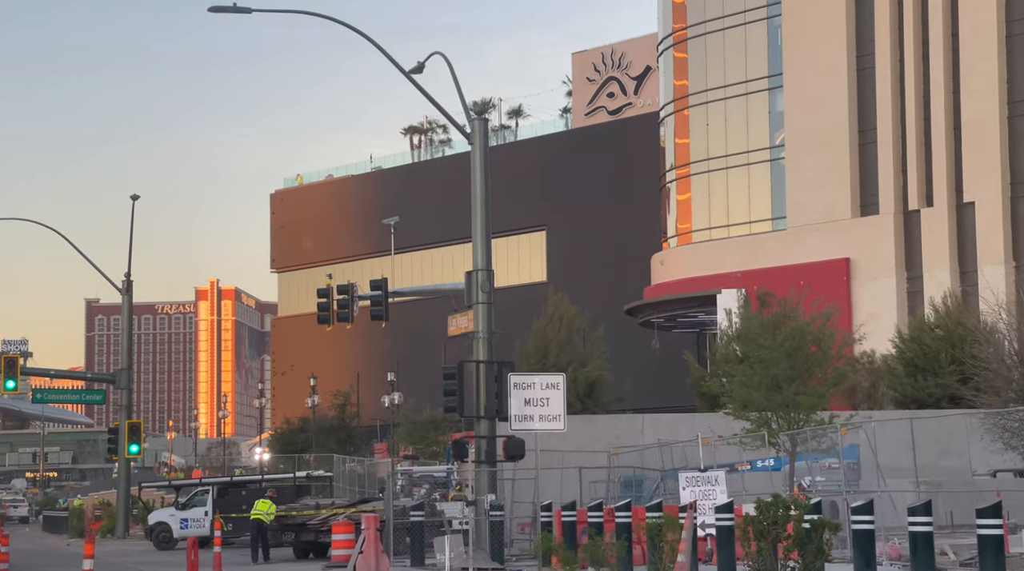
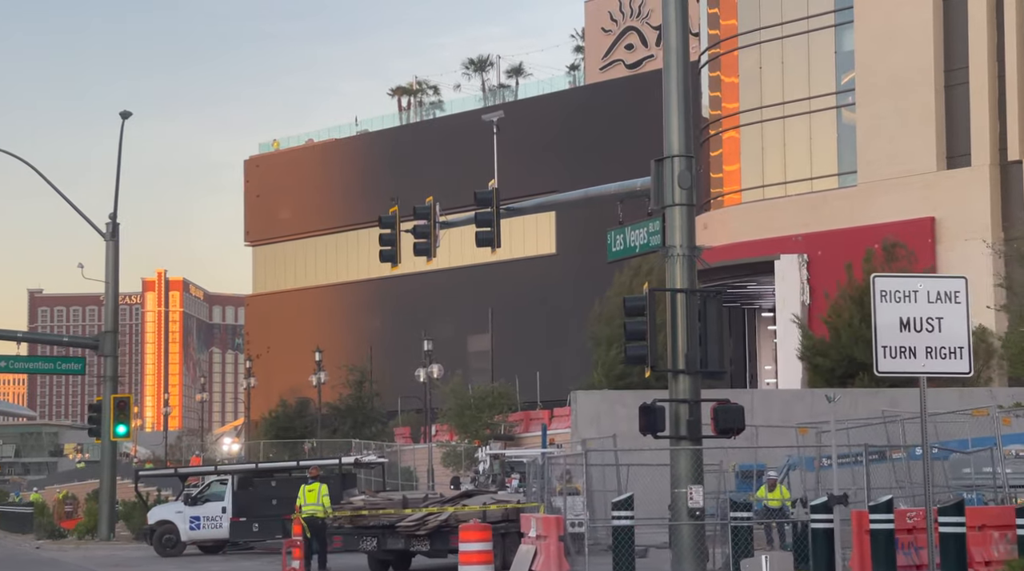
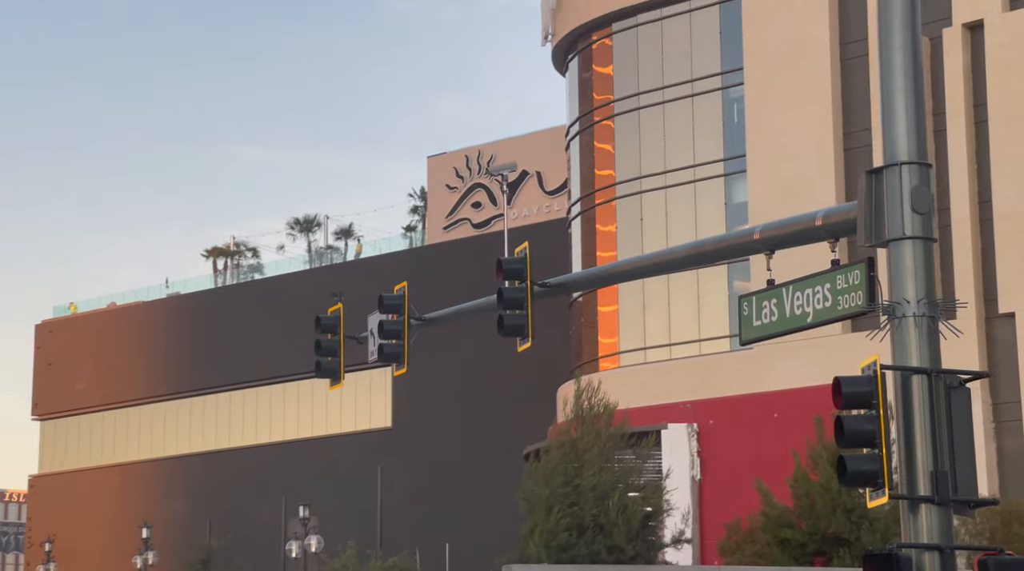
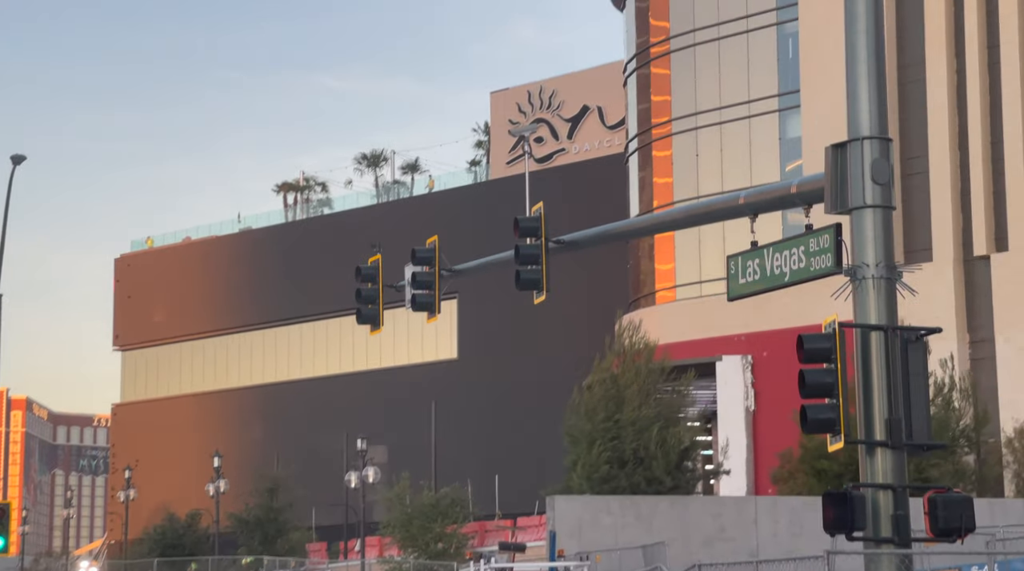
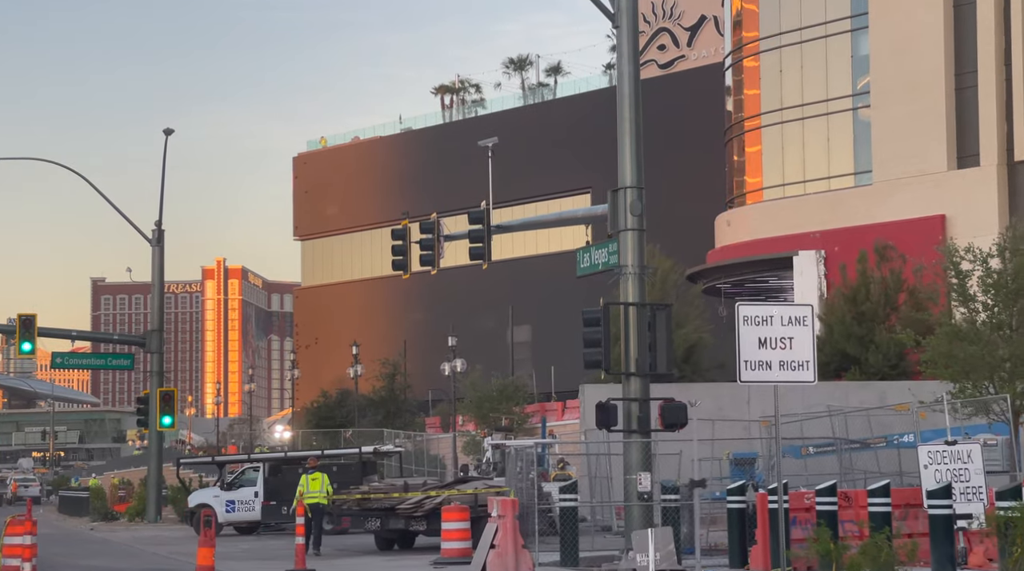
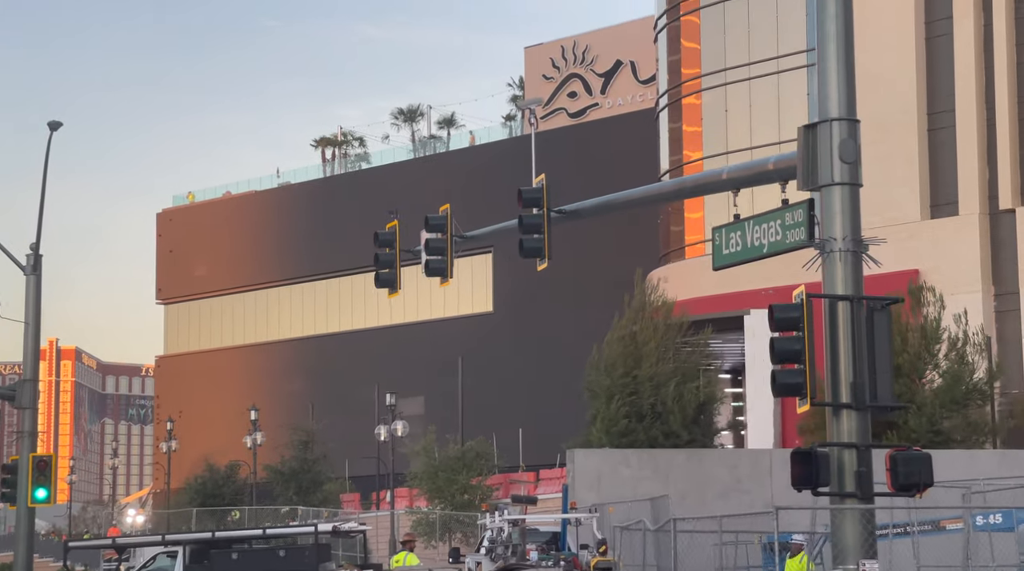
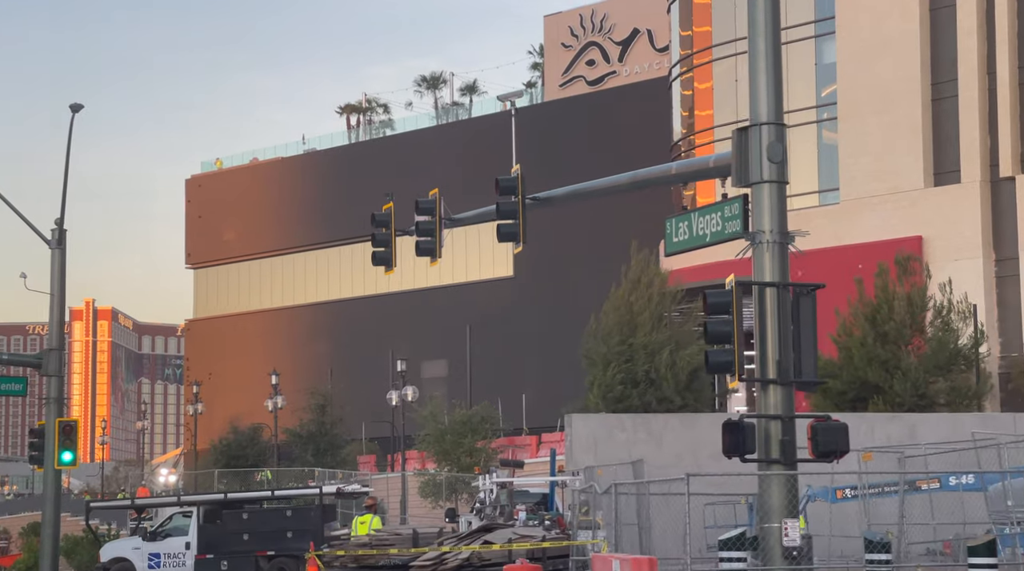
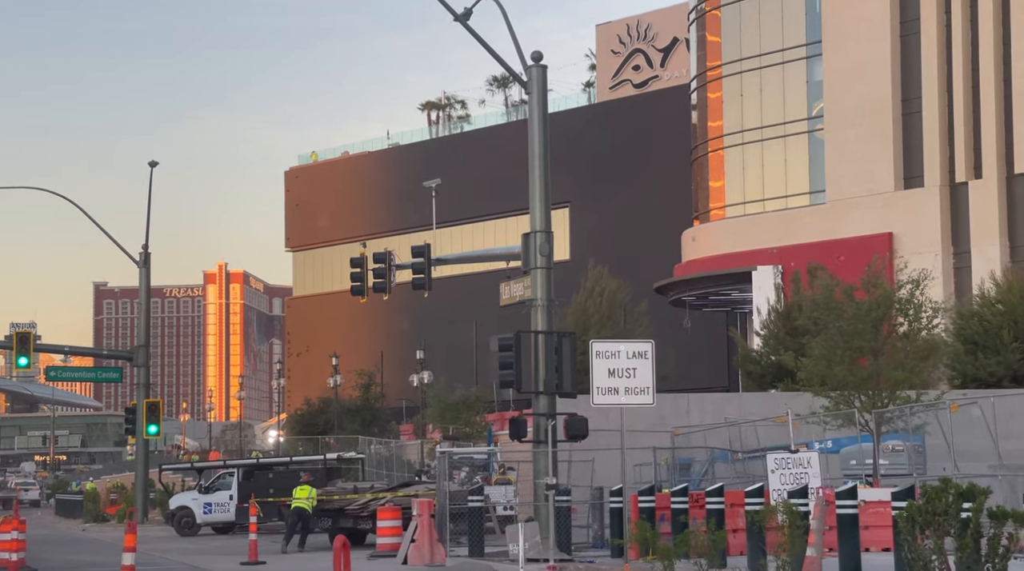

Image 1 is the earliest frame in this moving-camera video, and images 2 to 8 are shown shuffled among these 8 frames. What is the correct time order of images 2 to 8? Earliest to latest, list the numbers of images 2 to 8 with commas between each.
8, 5, 2, 7, 6, 4, 3
